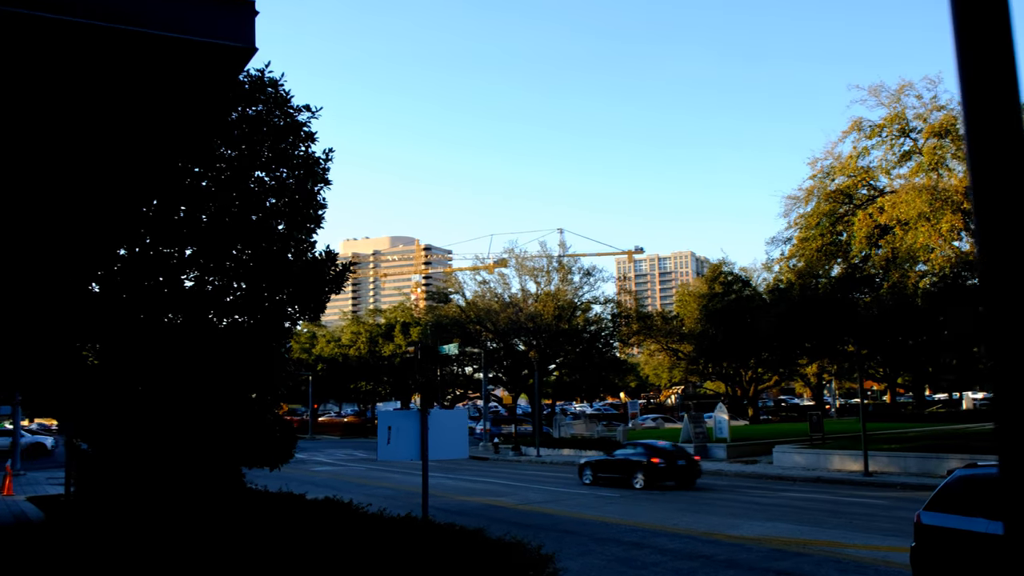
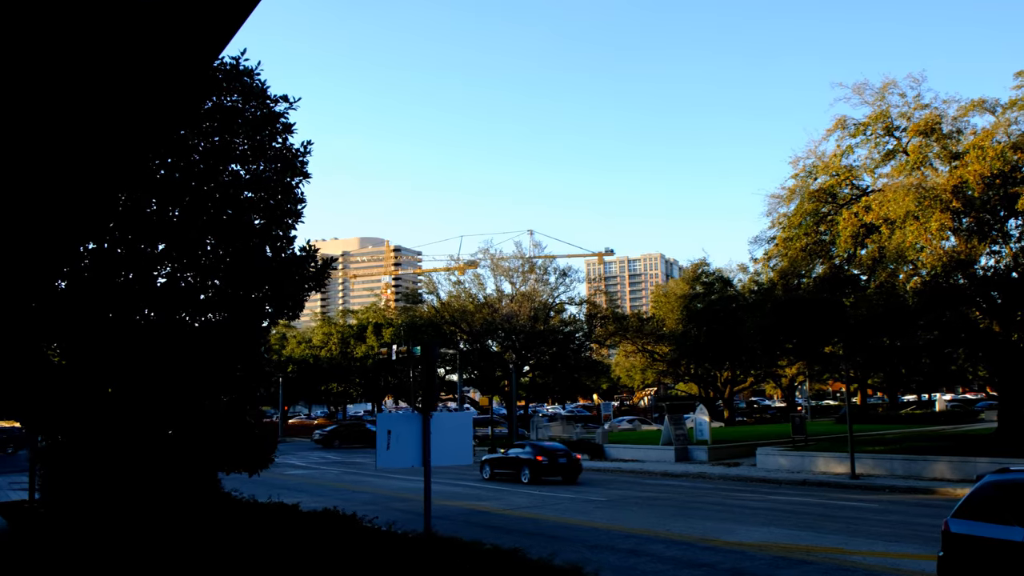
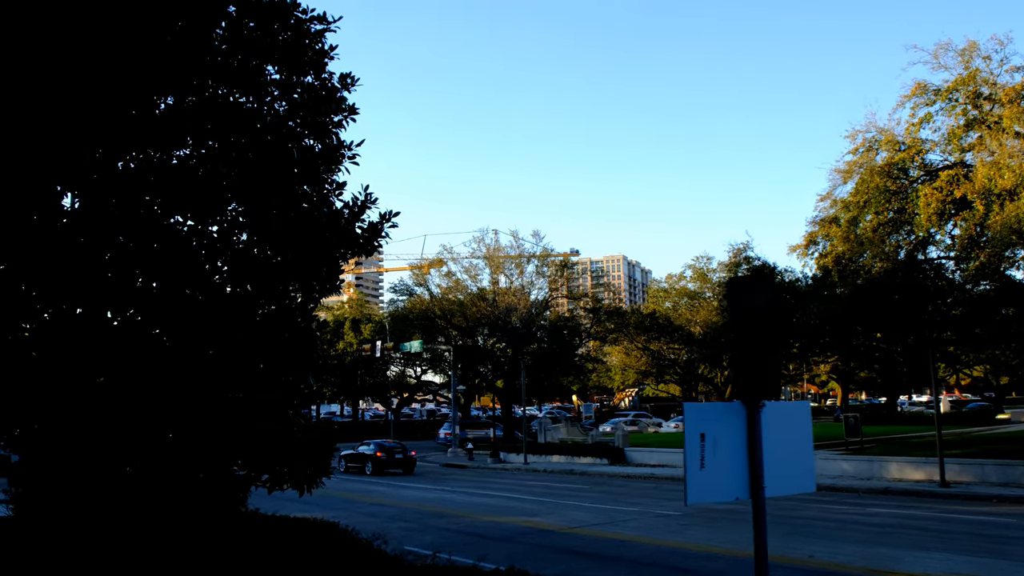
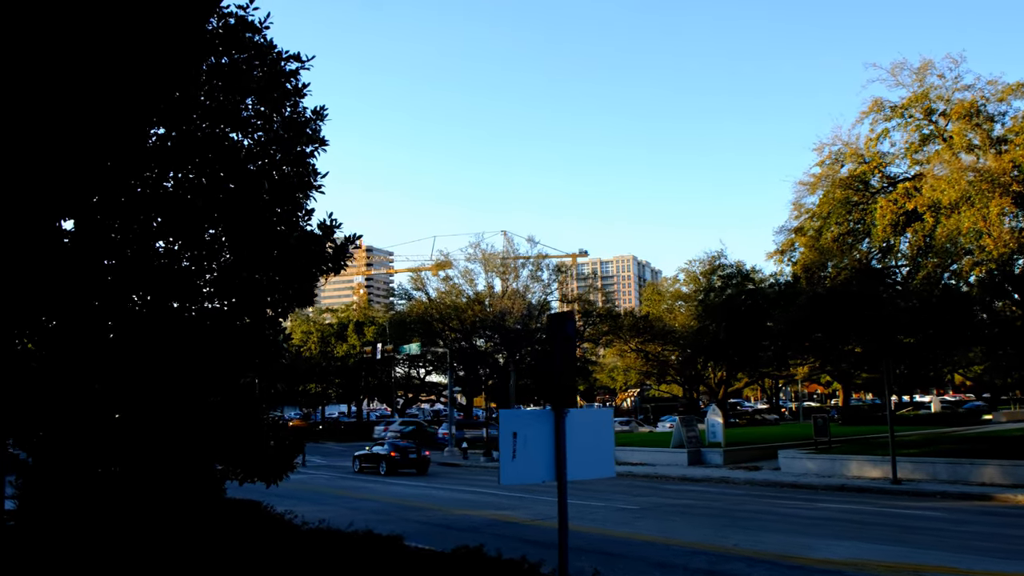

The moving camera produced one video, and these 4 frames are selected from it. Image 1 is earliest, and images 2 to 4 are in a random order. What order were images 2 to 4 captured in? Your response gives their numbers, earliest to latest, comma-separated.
2, 4, 3
